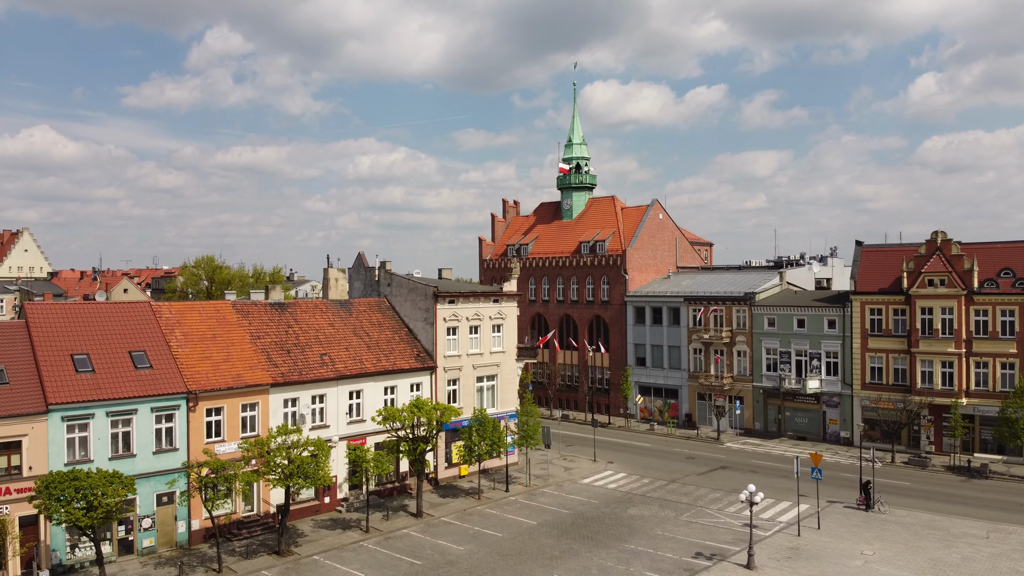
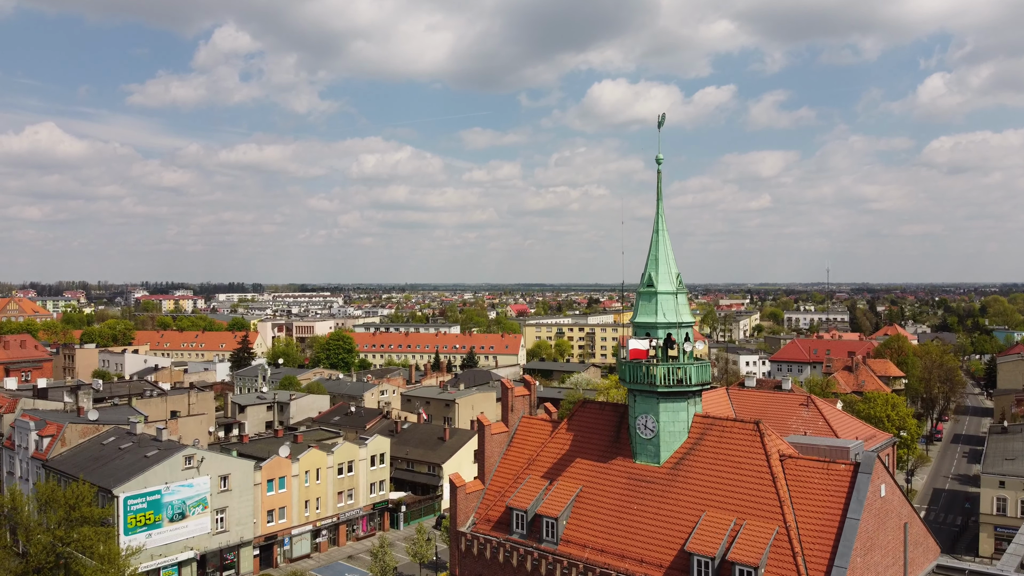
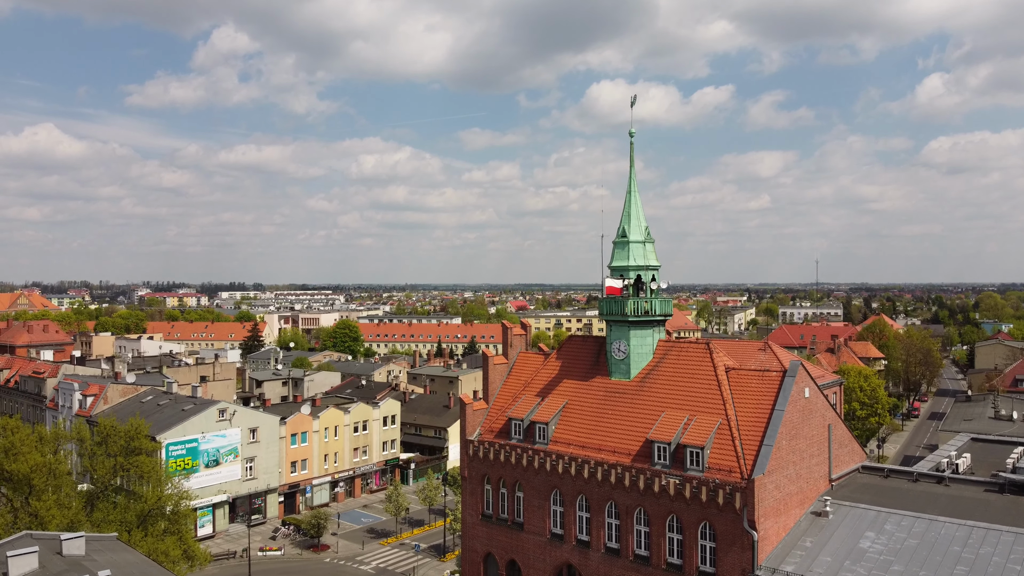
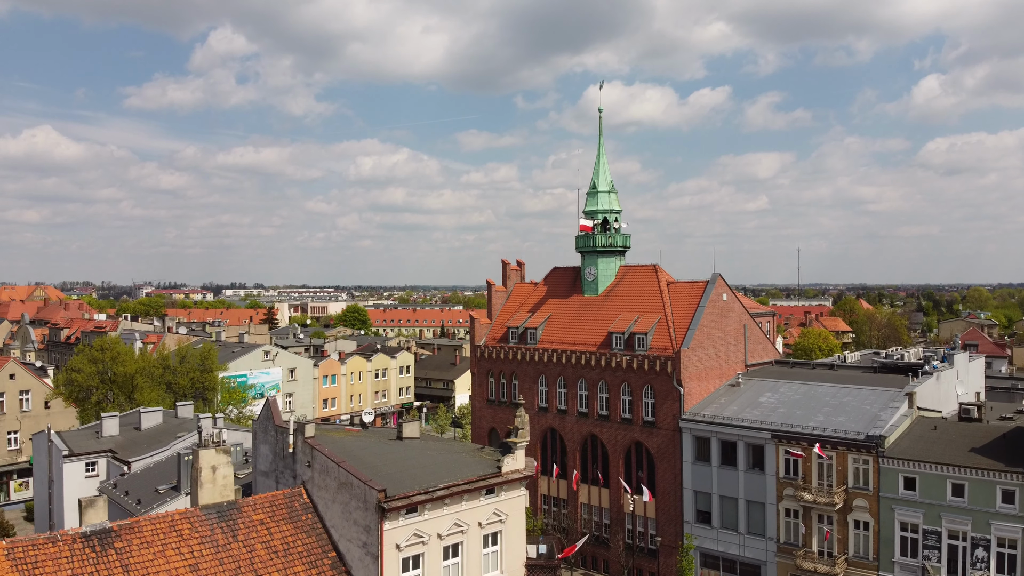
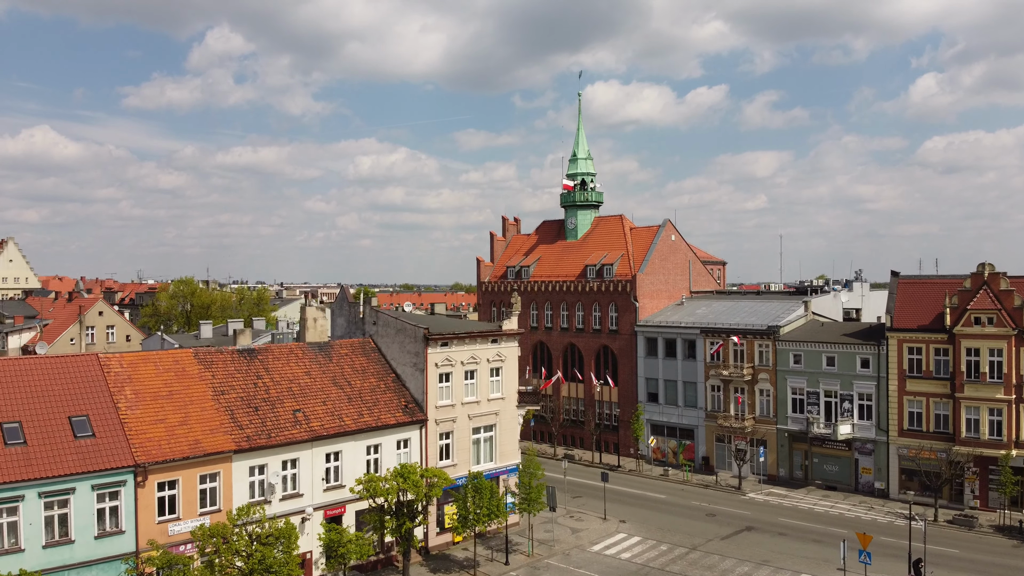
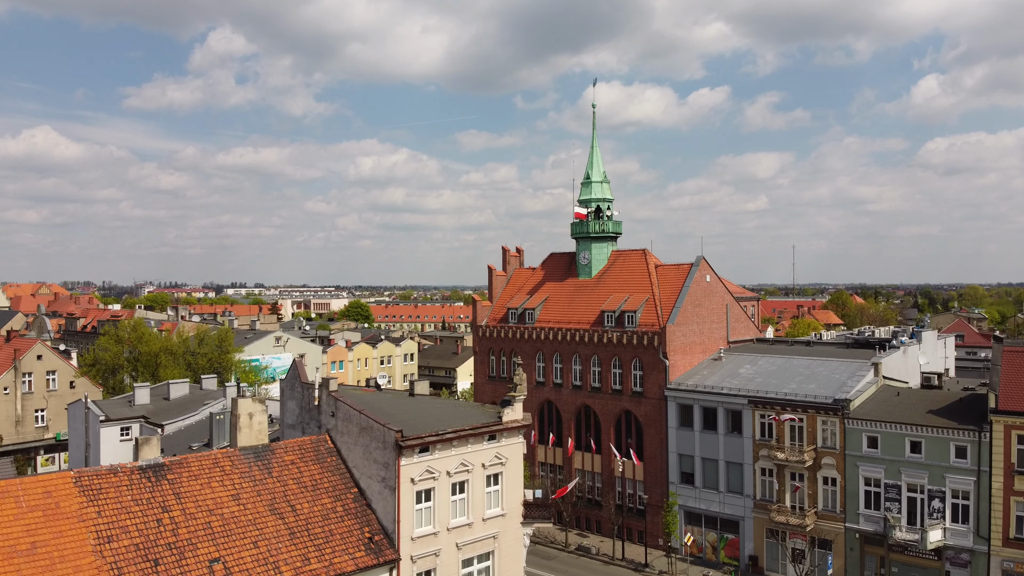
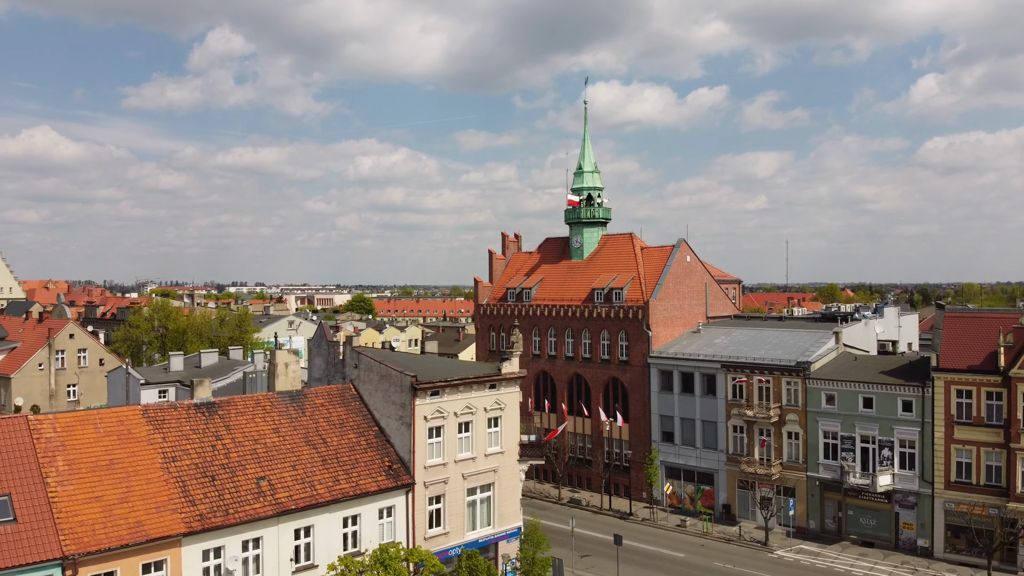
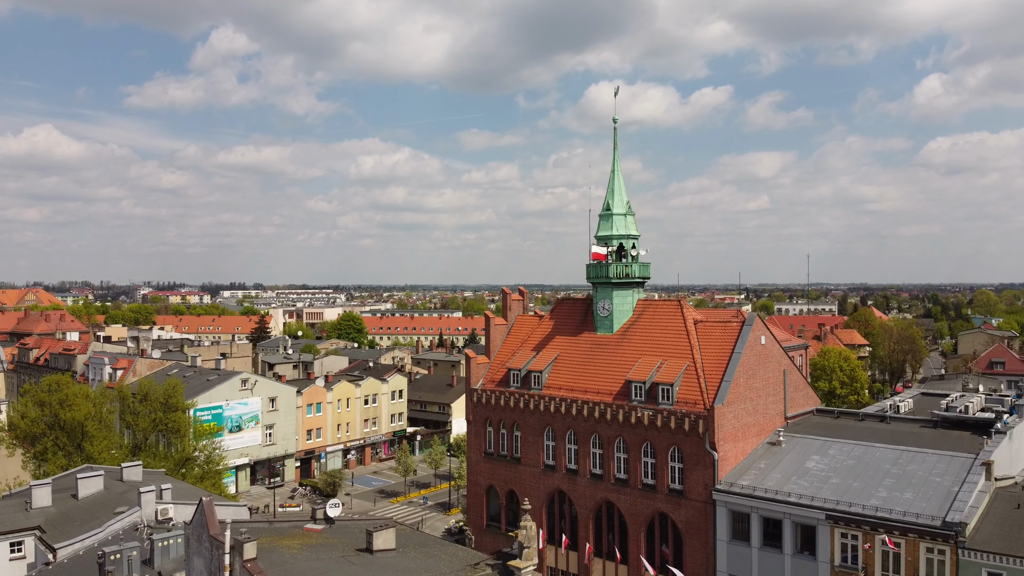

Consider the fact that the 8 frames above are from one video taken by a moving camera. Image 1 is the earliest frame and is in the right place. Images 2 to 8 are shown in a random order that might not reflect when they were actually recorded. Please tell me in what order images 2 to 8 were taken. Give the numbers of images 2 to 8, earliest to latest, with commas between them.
5, 7, 6, 4, 8, 3, 2
